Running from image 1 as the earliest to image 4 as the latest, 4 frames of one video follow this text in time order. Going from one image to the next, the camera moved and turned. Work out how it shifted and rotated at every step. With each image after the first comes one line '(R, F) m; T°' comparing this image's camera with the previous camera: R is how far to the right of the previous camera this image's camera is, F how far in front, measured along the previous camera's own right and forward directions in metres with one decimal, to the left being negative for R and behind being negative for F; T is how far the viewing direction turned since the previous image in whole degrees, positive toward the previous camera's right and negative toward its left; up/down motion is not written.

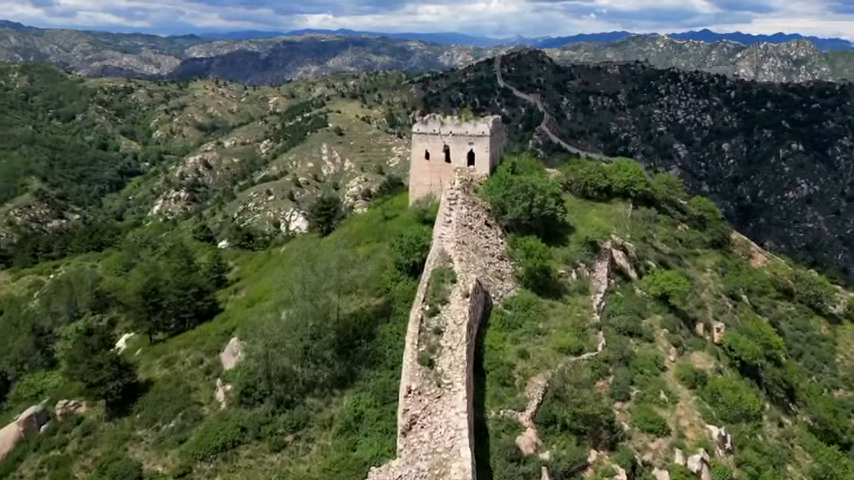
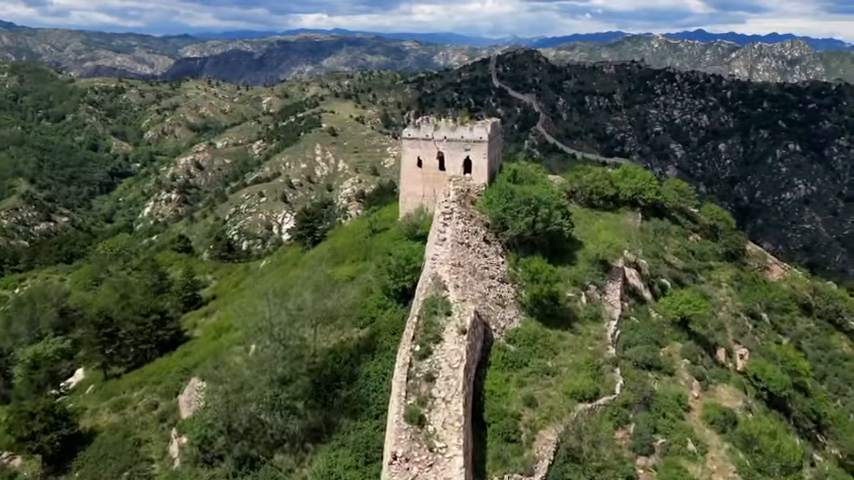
(+0.2, +3.3) m; 0°
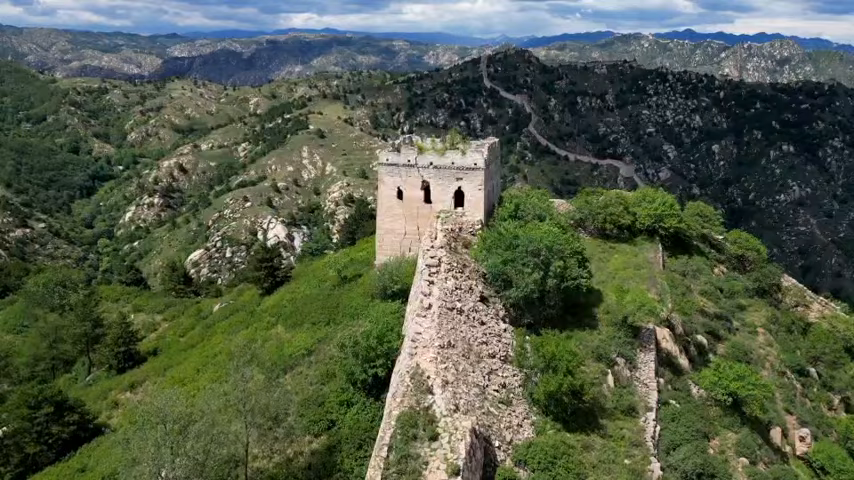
(+0.4, +6.2) m; +1°
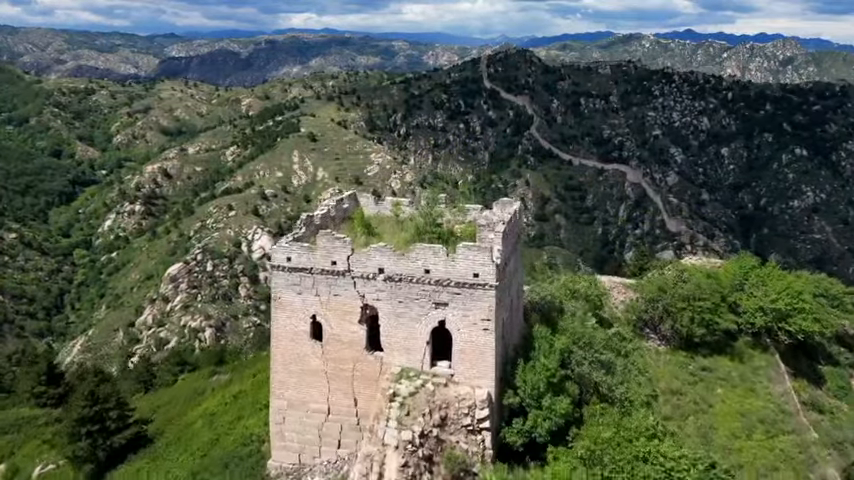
(+1.0, +14.0) m; 0°
